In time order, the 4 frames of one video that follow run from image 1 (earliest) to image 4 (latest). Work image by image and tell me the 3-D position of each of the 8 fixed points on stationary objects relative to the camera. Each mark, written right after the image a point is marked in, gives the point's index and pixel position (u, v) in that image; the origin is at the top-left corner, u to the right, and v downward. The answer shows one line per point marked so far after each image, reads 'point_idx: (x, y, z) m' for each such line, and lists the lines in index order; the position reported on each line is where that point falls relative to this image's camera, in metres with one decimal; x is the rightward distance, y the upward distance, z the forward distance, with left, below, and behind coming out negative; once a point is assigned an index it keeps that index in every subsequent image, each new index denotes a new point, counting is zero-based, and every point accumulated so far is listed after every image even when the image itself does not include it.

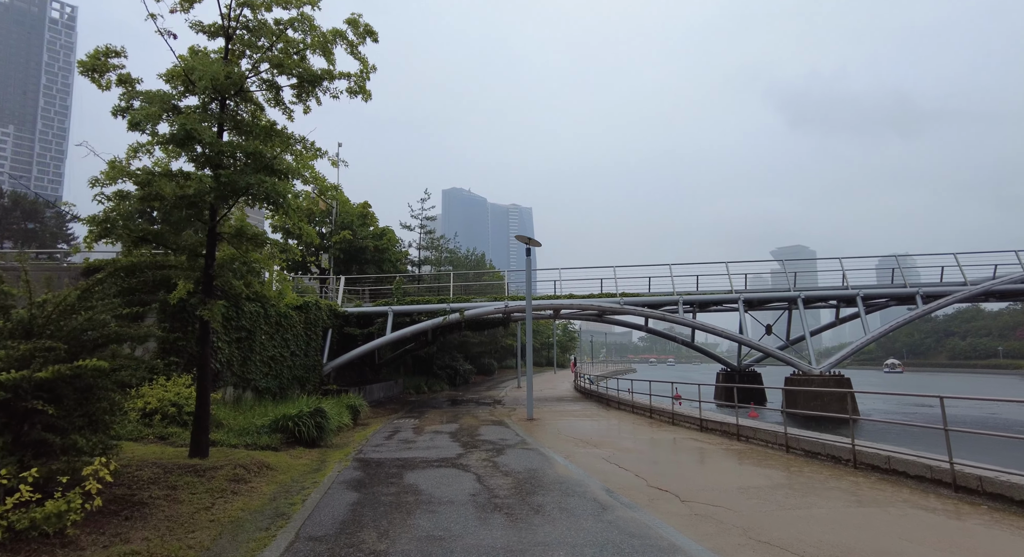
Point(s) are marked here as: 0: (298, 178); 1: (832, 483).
0: (-3.4, +1.6, +7.9) m
1: (+4.7, -3.0, +7.3) m
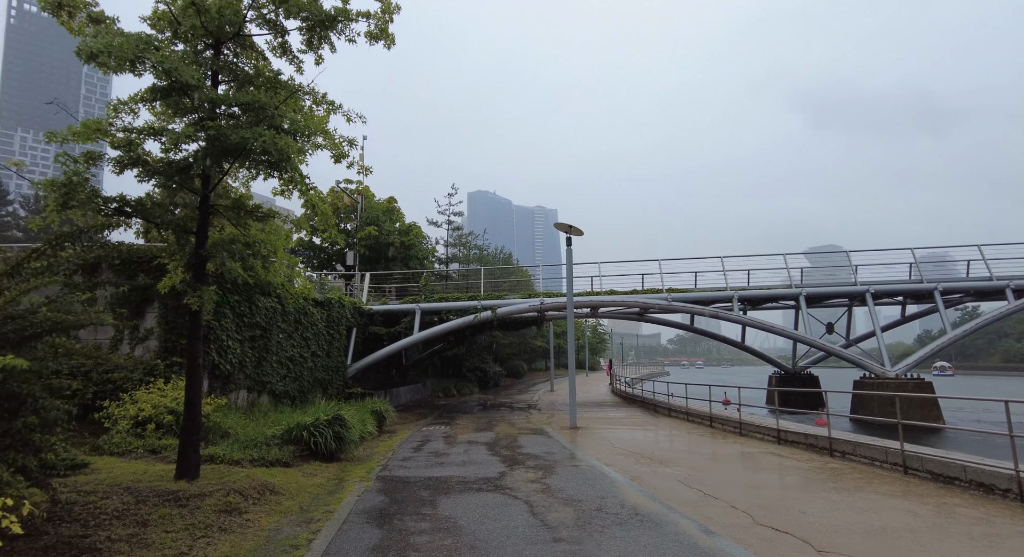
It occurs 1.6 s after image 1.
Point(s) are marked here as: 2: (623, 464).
0: (-2.6, +1.9, +6.5) m
1: (+5.4, -2.7, +5.5) m
2: (+2.0, -3.3, +9.0) m
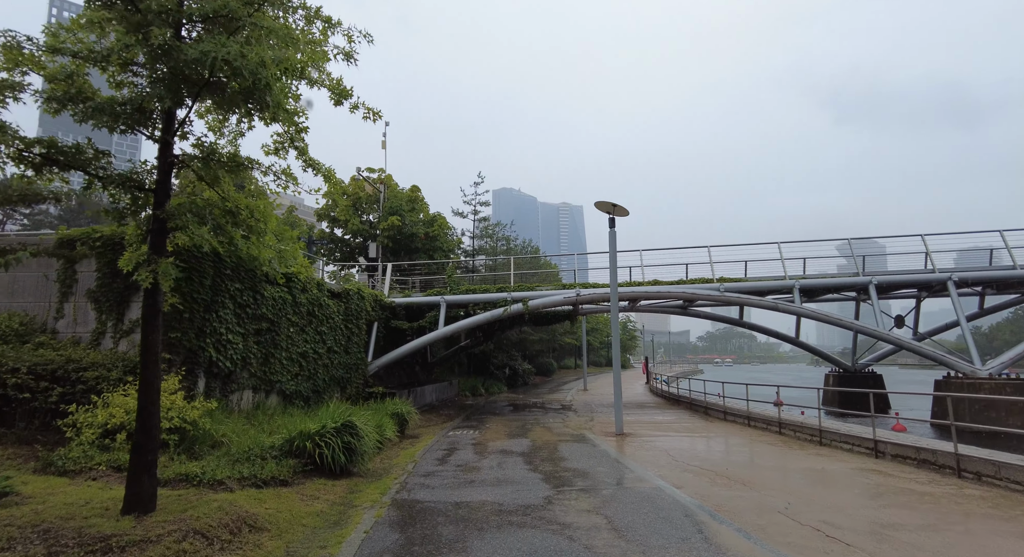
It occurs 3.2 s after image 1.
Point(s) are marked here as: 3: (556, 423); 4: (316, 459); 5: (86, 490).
0: (-2.1, +2.1, +4.9) m
1: (+5.9, -2.3, +3.6) m
2: (+2.7, -3.0, +7.3) m
3: (+1.3, -4.3, +15.0) m
4: (-2.9, -2.7, +7.4) m
5: (-4.3, -2.2, +5.1) m
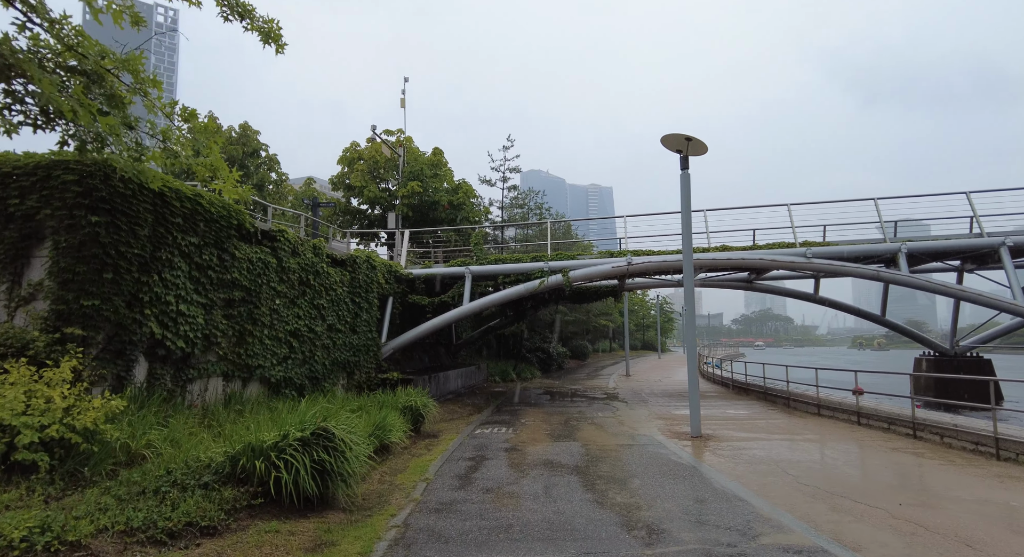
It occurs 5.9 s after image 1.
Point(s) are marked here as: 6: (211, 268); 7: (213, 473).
0: (-1.8, +2.7, +2.2) m
1: (+6.2, -1.8, +0.5) m
2: (+3.2, -2.3, +4.4) m
3: (+2.3, -3.4, +12.2) m
4: (-2.3, -2.0, +4.9) m
5: (-3.9, -1.6, +2.6) m
6: (-4.8, +0.2, +8.0) m
7: (-2.9, -1.9, +4.9) m
